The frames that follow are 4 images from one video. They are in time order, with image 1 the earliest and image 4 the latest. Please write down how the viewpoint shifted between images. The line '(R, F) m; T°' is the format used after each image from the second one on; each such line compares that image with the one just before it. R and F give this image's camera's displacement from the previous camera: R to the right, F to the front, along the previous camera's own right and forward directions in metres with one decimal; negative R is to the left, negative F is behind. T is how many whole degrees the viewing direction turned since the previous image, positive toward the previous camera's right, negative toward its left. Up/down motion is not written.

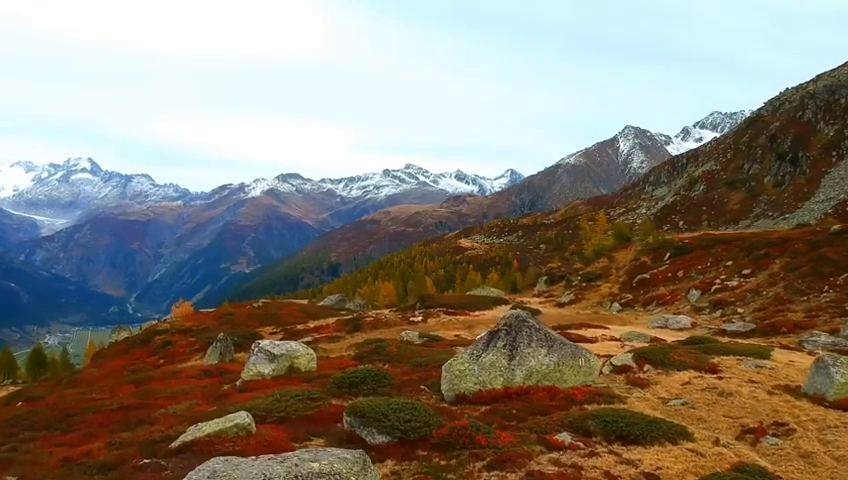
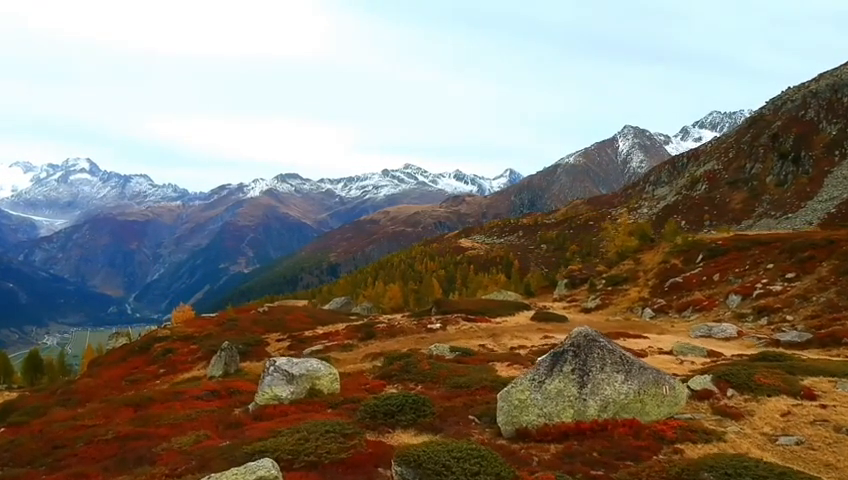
(-2.4, +4.6) m; 0°
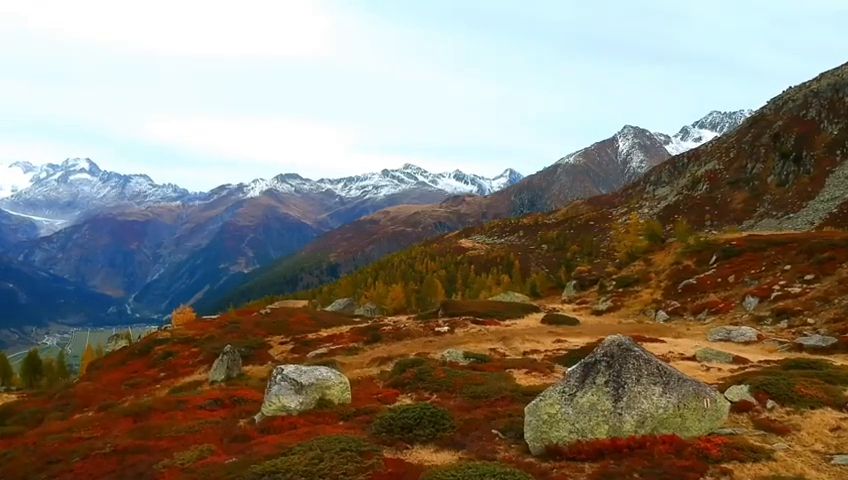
(-0.9, +1.8) m; 0°
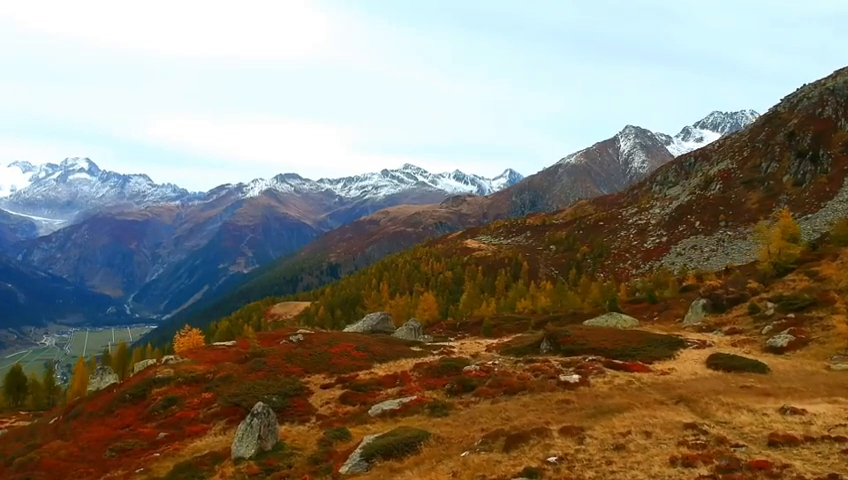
(-9.9, +20.2) m; 0°
